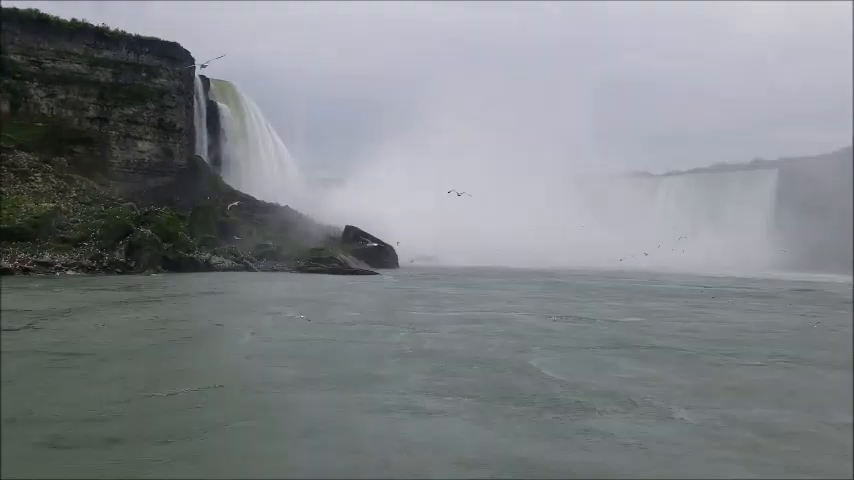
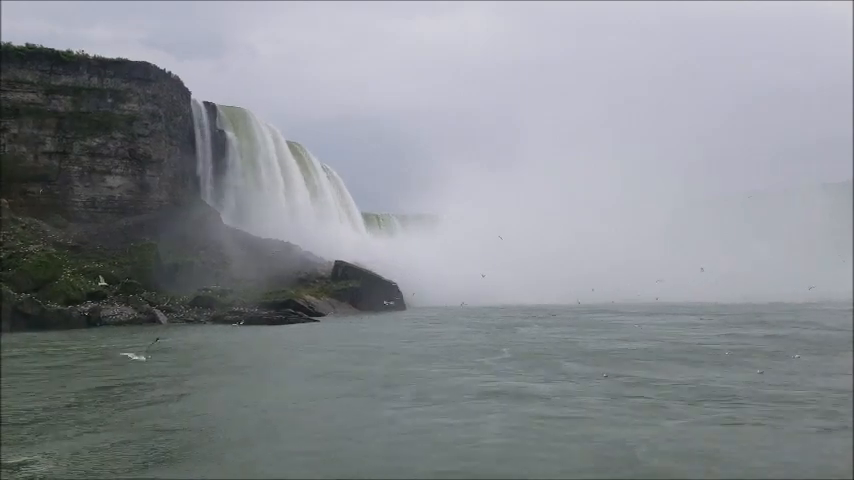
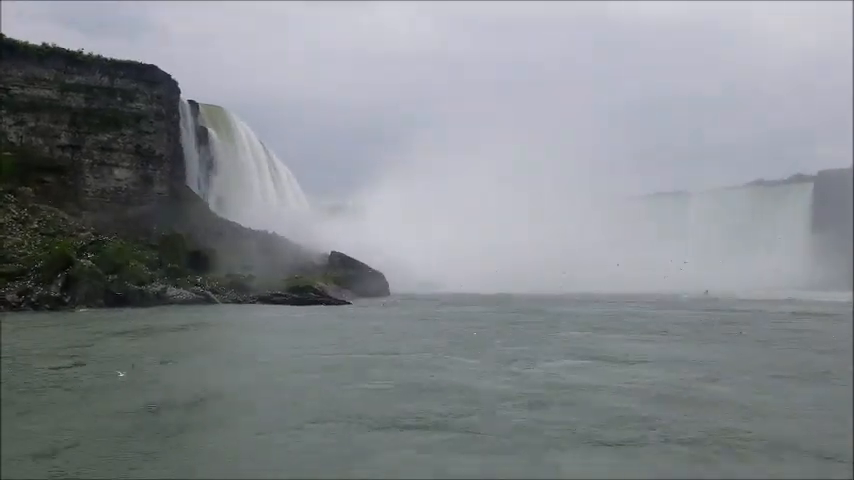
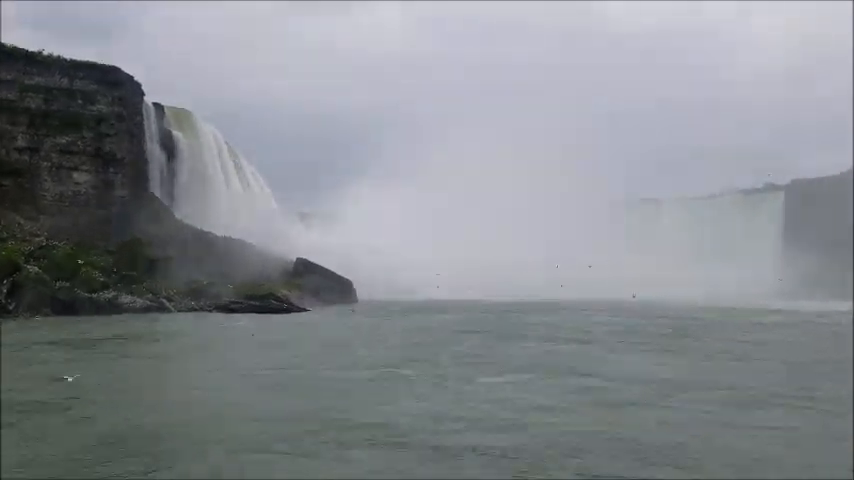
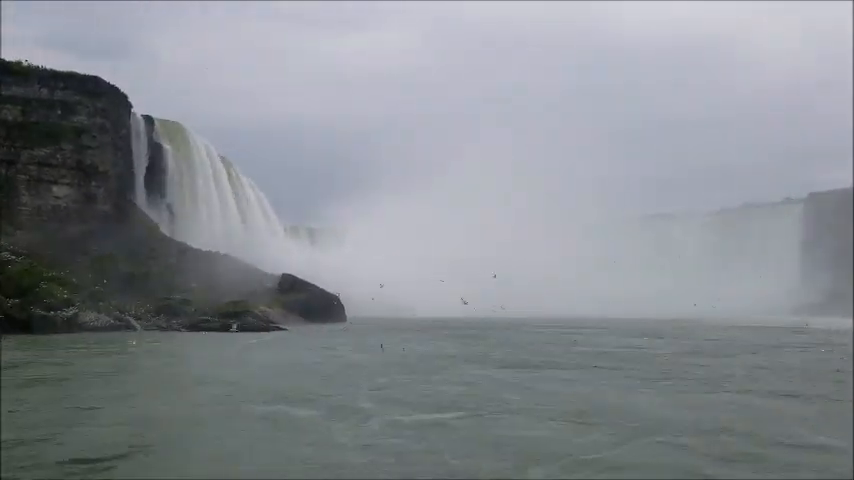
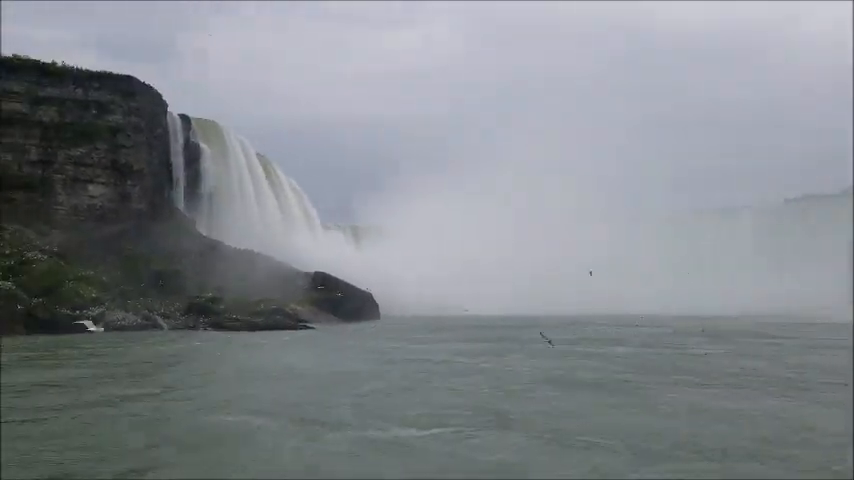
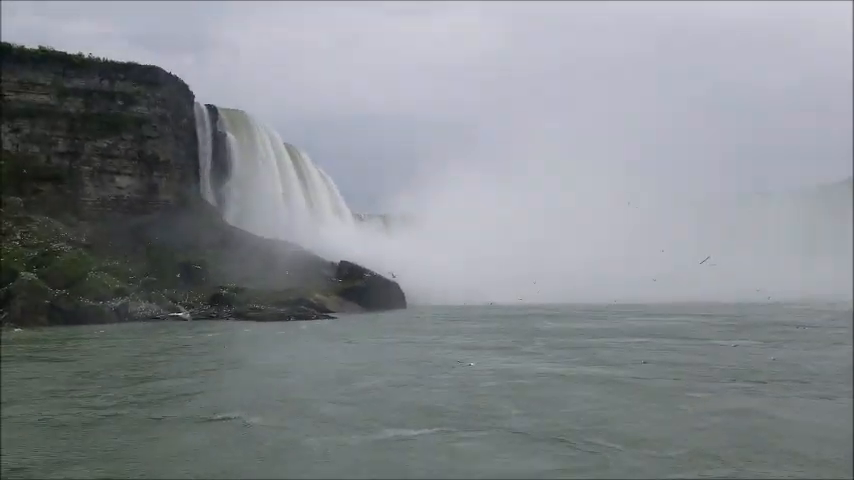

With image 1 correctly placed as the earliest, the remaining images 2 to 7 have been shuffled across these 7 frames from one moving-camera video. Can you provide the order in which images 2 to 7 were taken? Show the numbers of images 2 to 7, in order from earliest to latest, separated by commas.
3, 4, 5, 6, 7, 2
